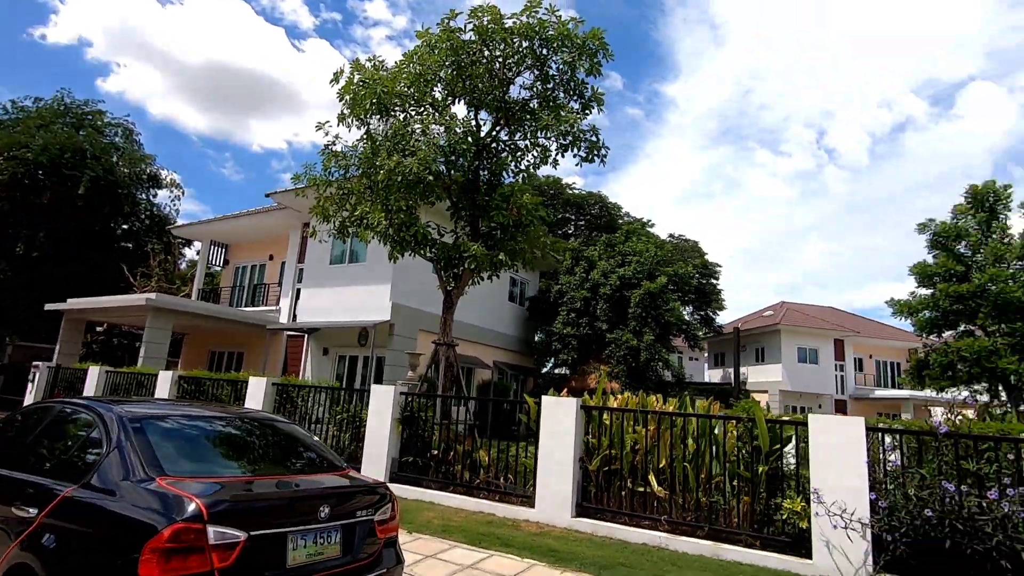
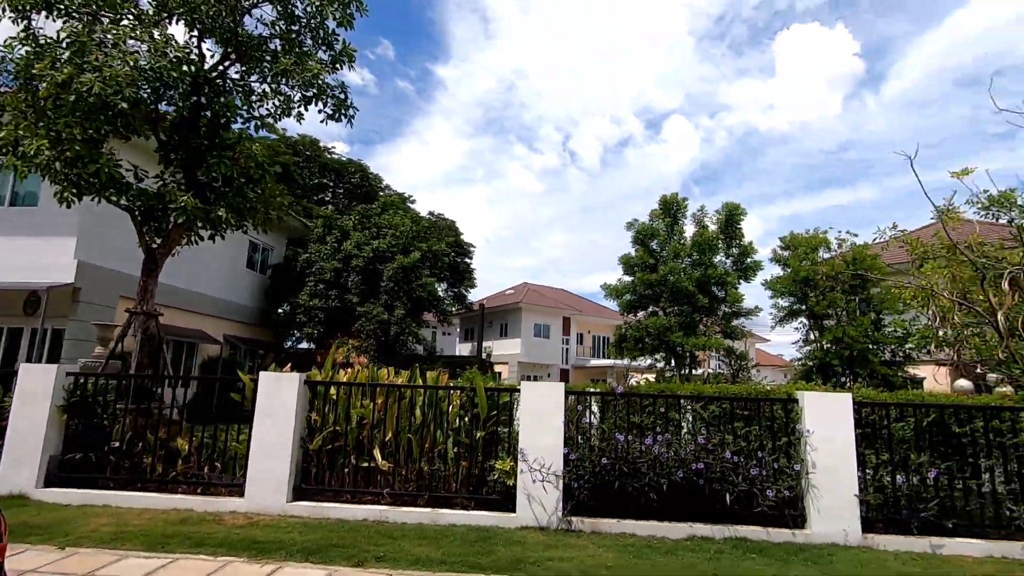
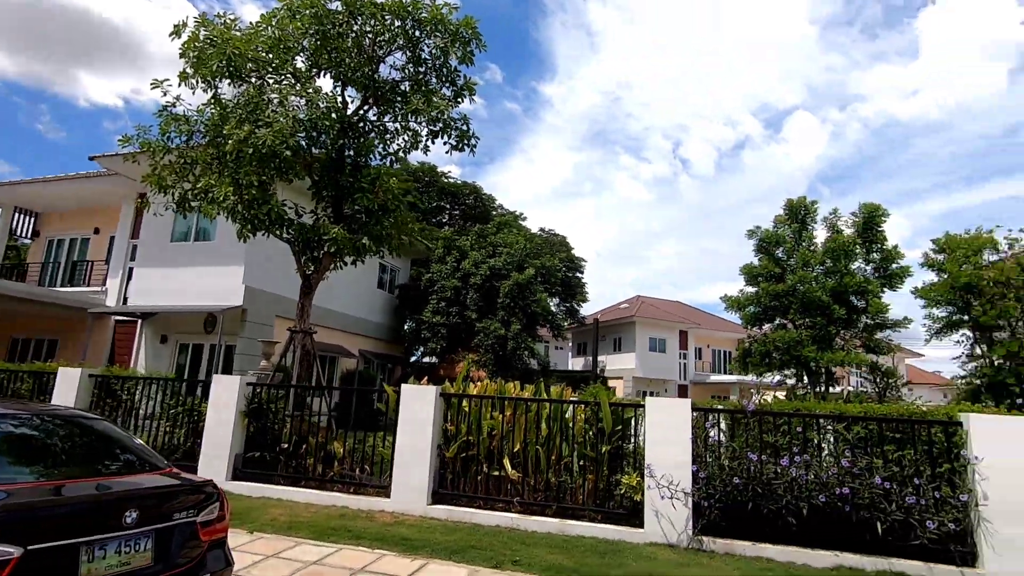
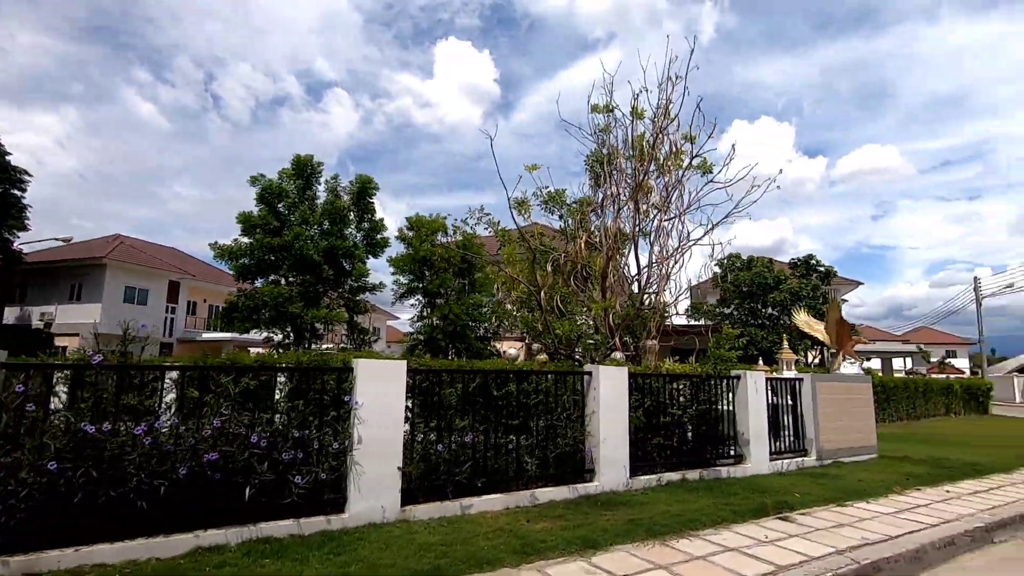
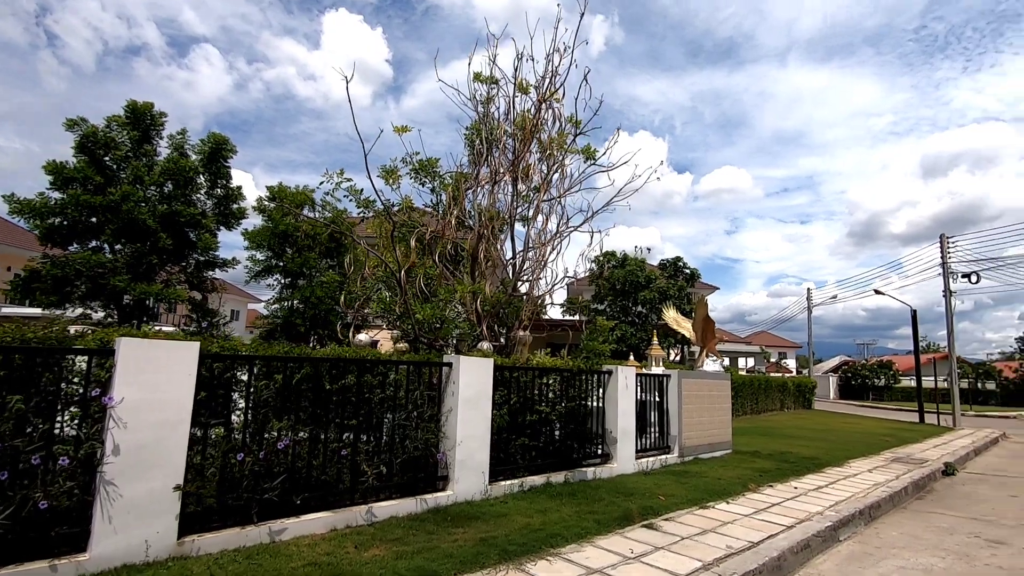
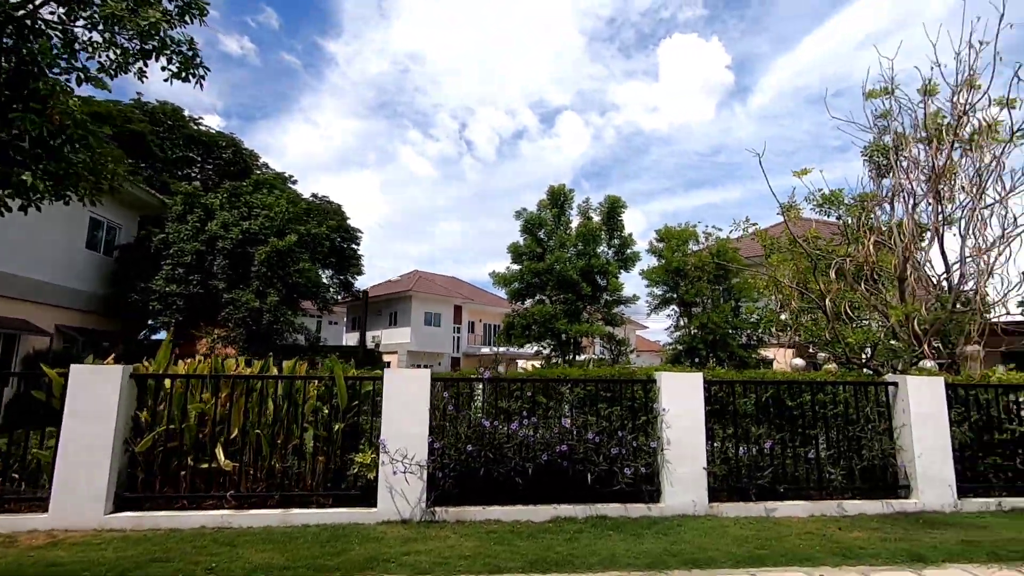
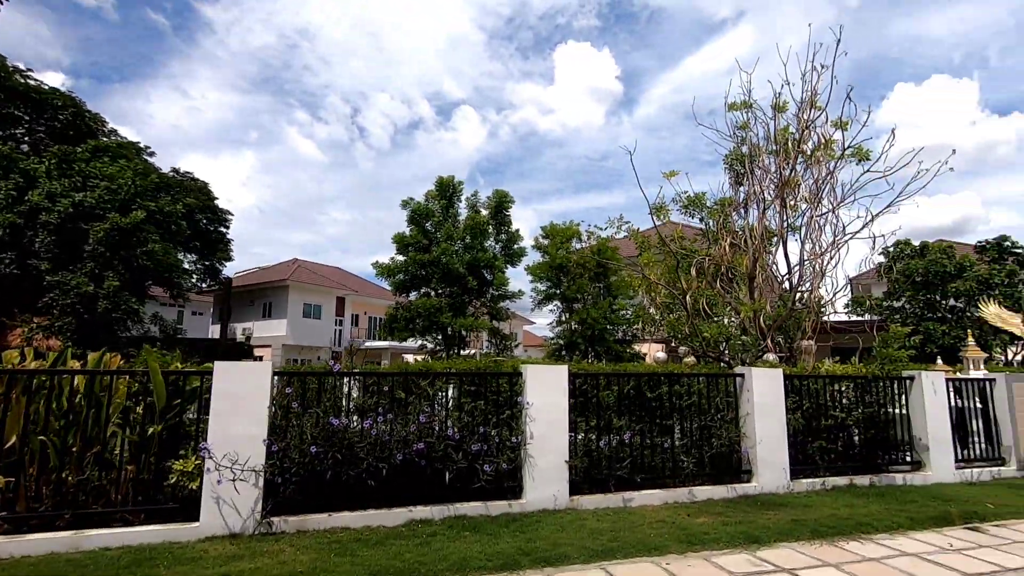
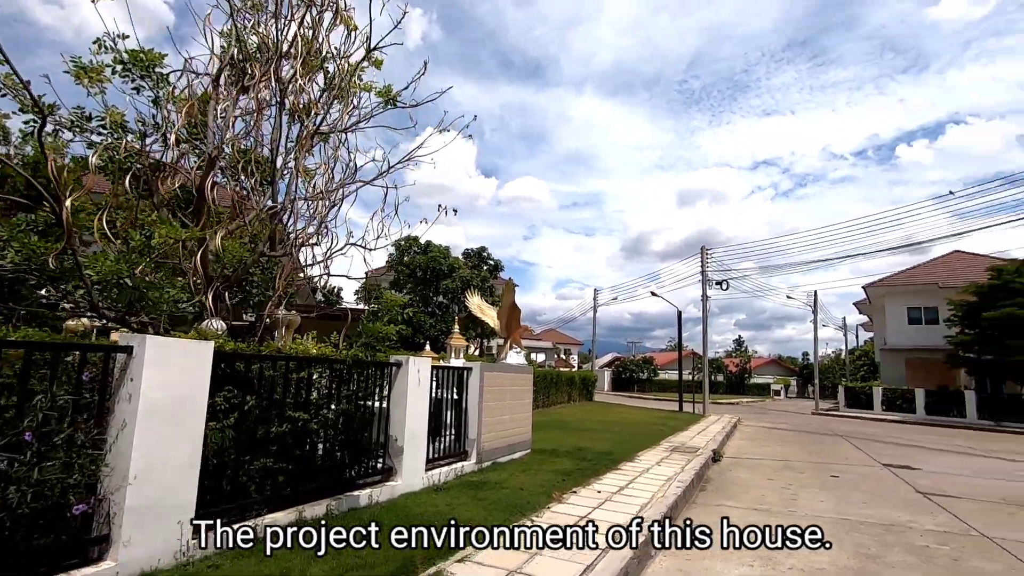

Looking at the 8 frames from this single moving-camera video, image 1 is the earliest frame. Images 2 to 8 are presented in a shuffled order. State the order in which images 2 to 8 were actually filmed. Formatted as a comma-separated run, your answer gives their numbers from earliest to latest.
3, 2, 6, 7, 4, 5, 8
